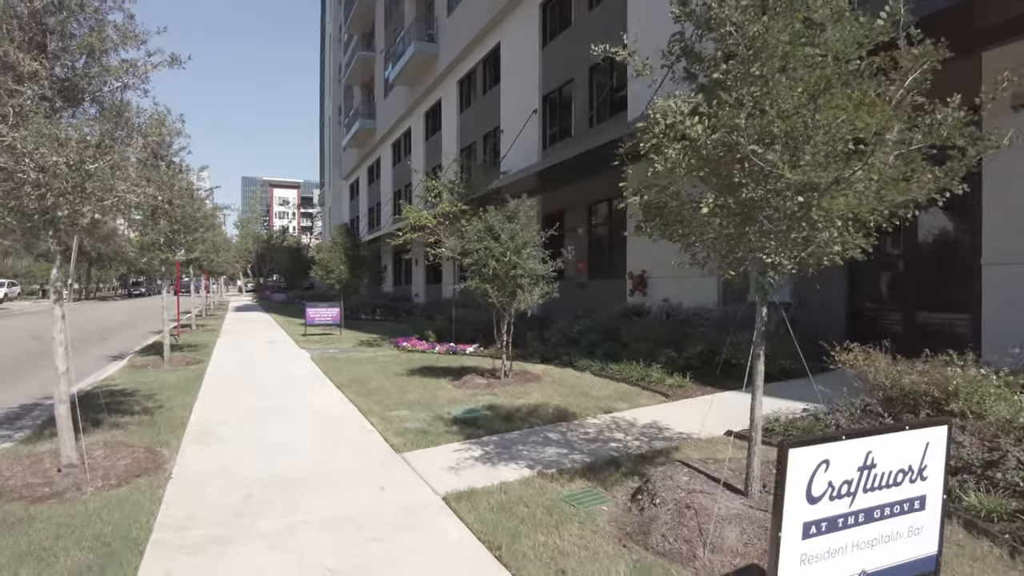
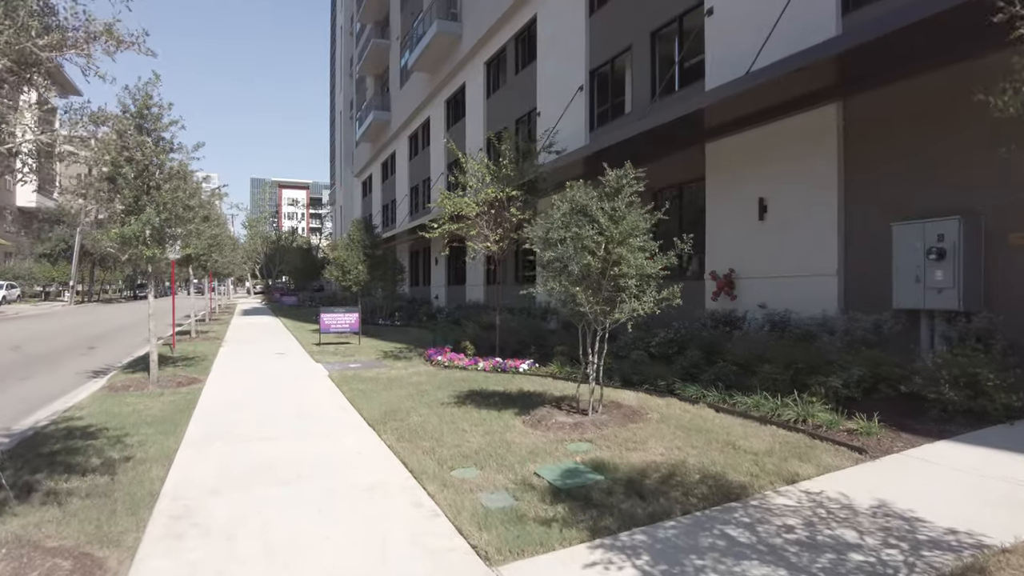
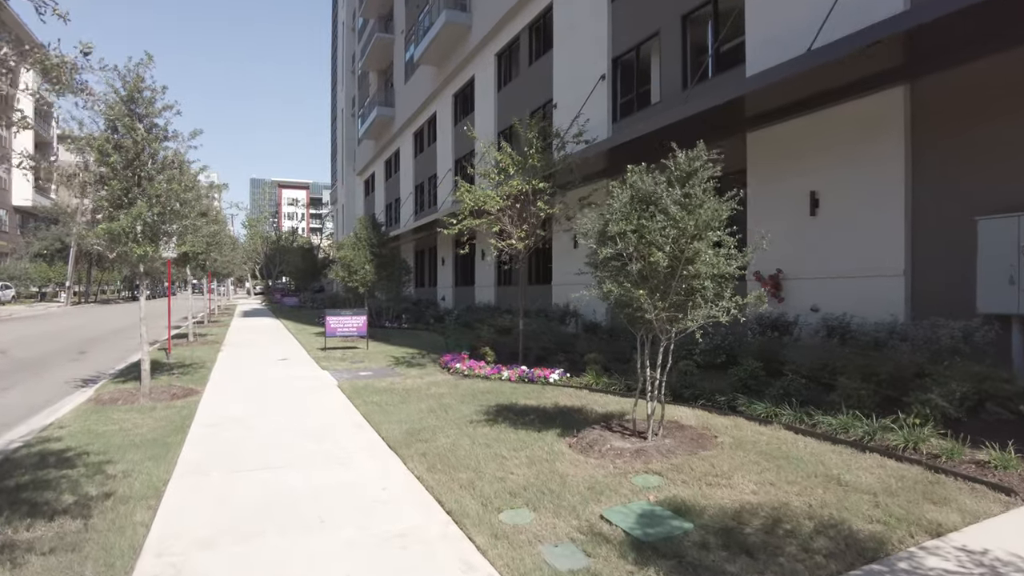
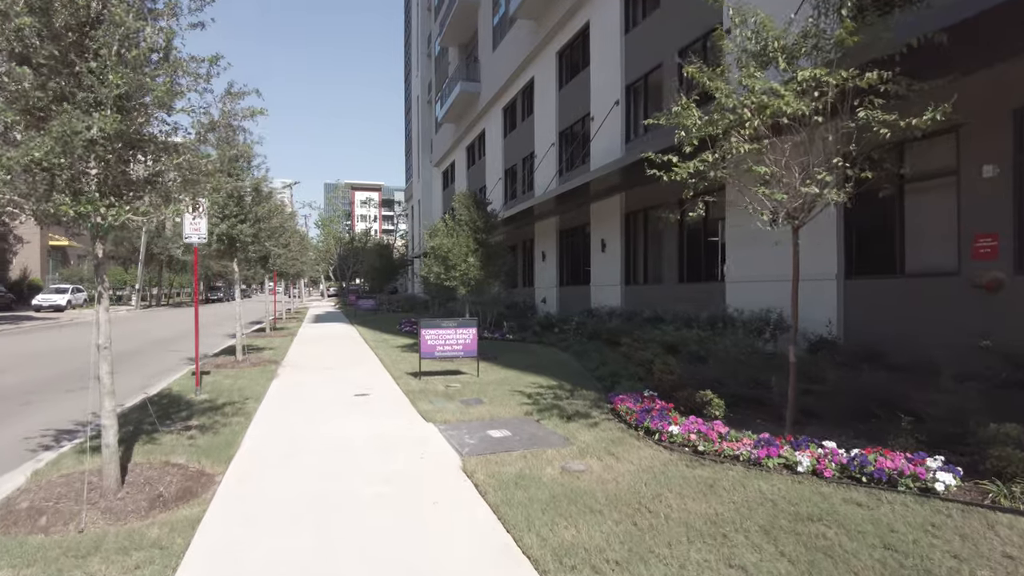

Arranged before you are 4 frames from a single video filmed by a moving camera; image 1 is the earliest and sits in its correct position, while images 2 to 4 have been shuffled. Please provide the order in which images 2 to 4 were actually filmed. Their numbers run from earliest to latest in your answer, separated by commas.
2, 3, 4
